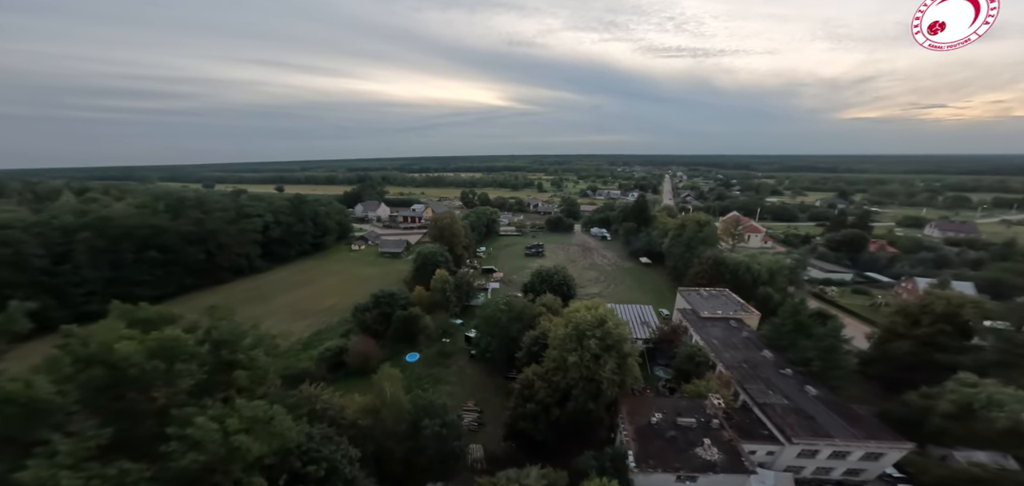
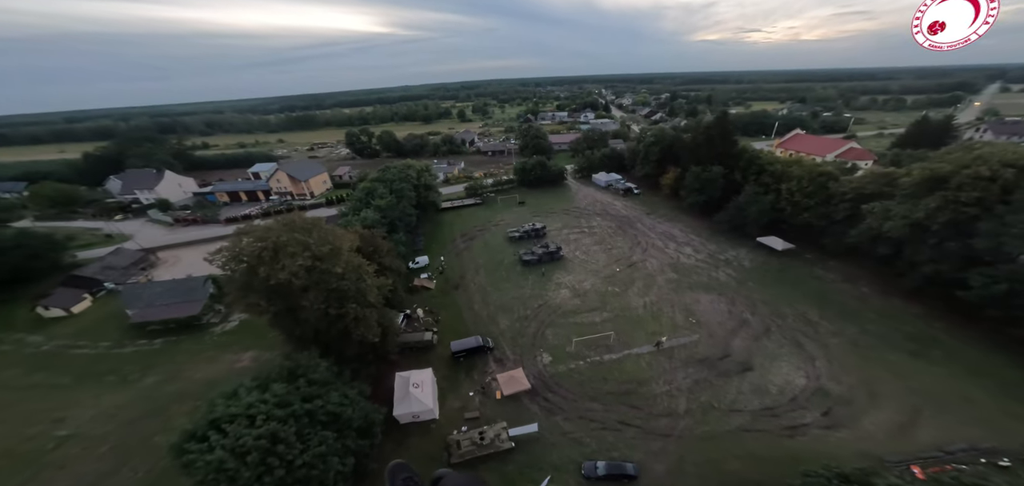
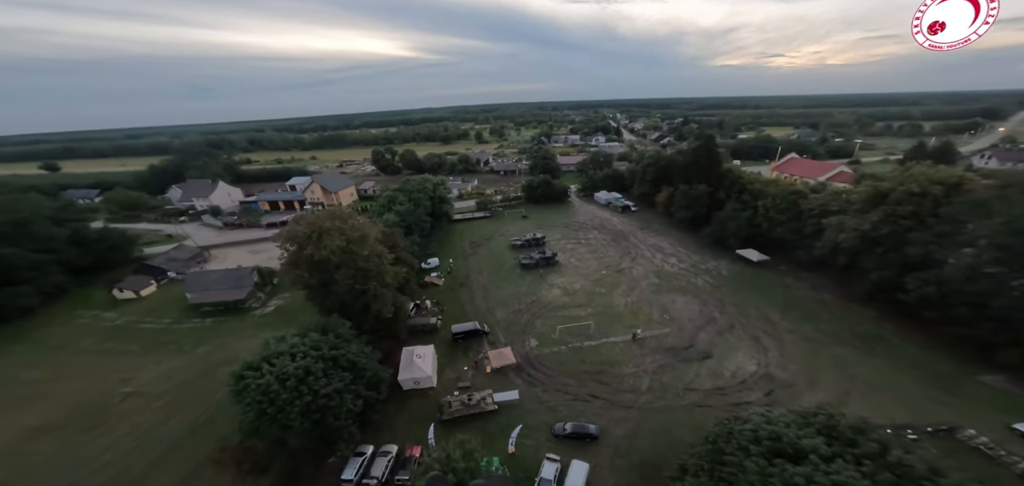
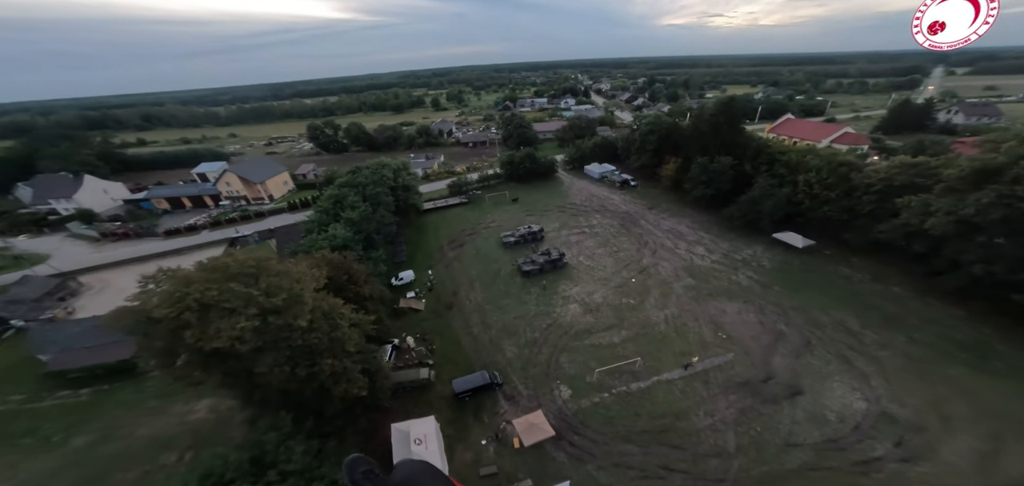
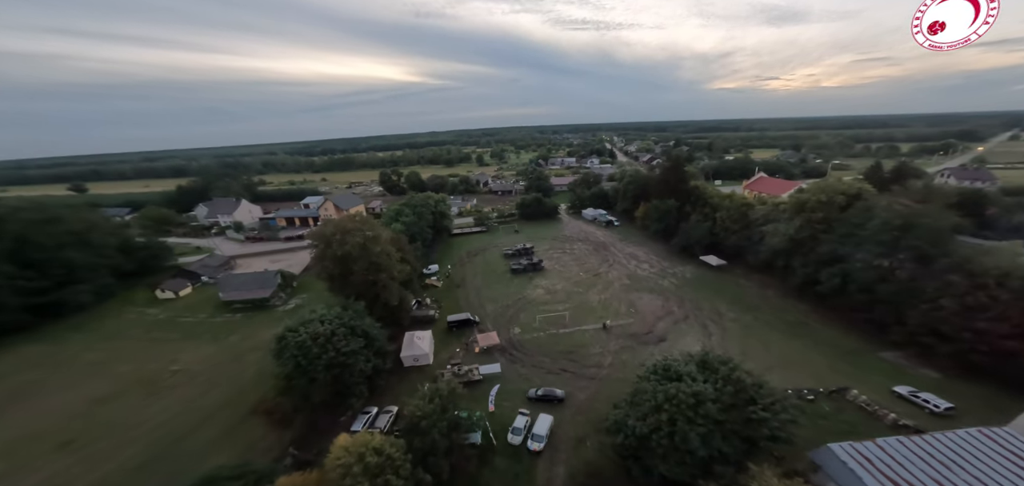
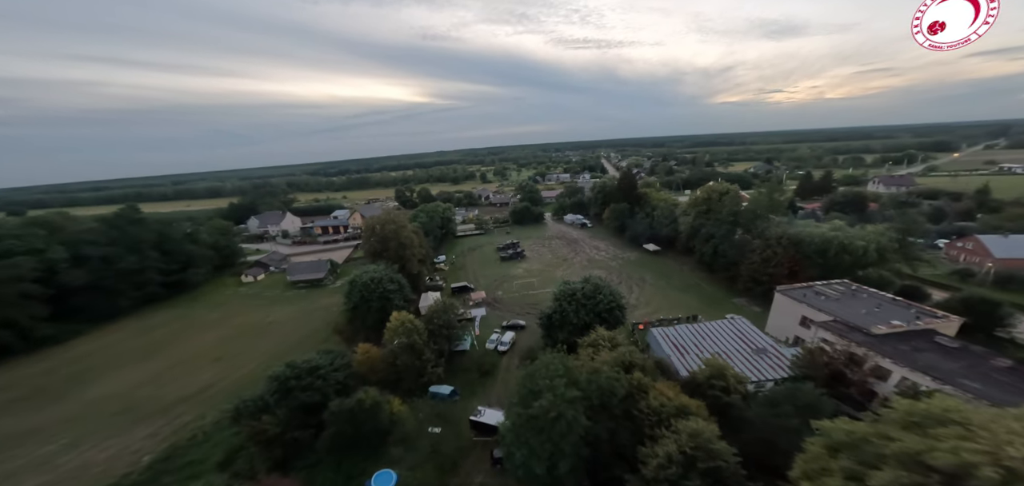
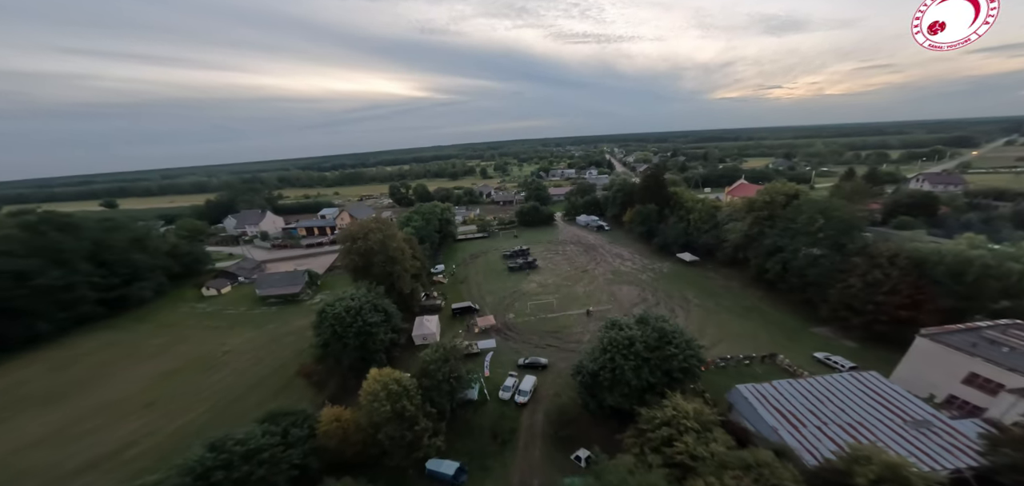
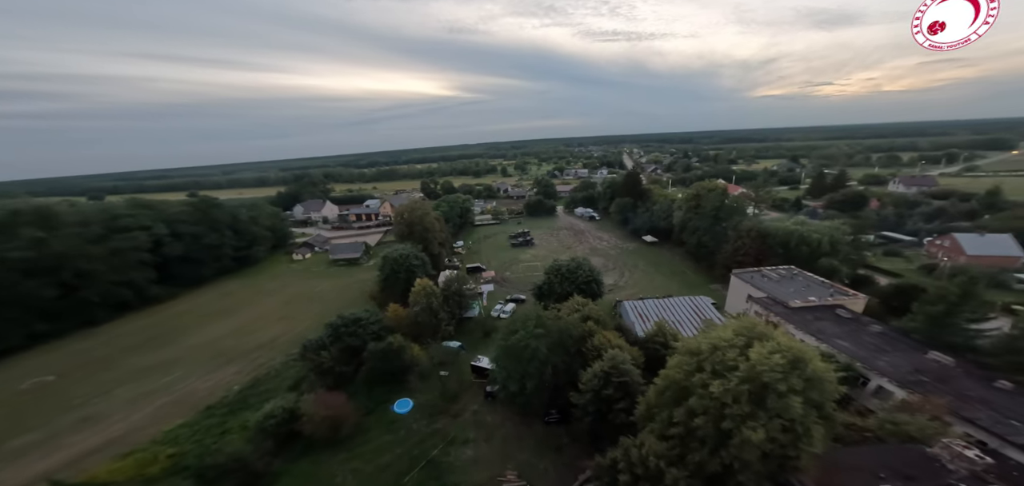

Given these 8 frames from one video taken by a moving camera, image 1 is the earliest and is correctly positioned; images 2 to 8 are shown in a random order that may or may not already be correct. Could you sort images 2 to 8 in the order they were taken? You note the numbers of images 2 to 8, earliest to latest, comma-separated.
8, 6, 7, 5, 3, 2, 4
